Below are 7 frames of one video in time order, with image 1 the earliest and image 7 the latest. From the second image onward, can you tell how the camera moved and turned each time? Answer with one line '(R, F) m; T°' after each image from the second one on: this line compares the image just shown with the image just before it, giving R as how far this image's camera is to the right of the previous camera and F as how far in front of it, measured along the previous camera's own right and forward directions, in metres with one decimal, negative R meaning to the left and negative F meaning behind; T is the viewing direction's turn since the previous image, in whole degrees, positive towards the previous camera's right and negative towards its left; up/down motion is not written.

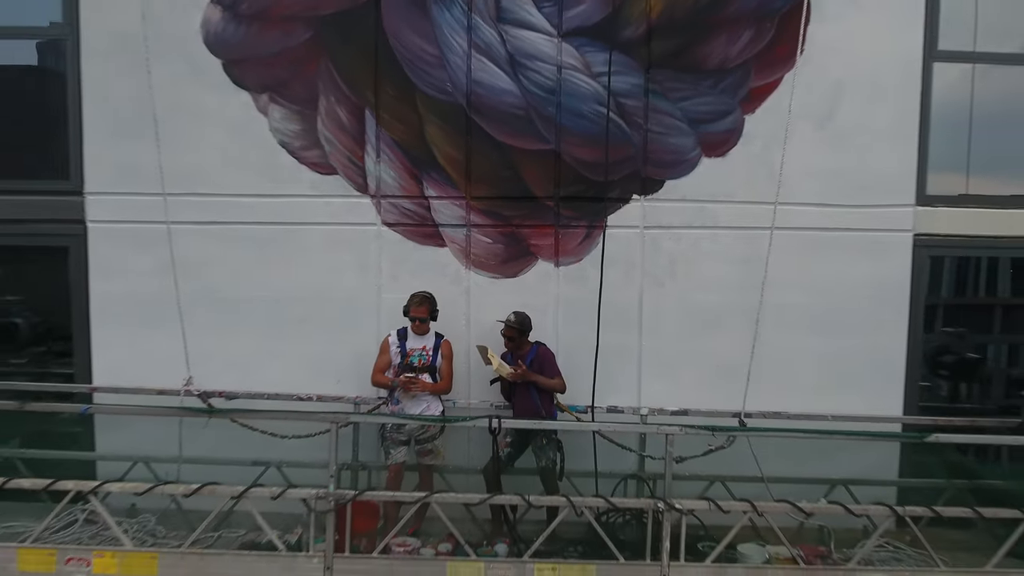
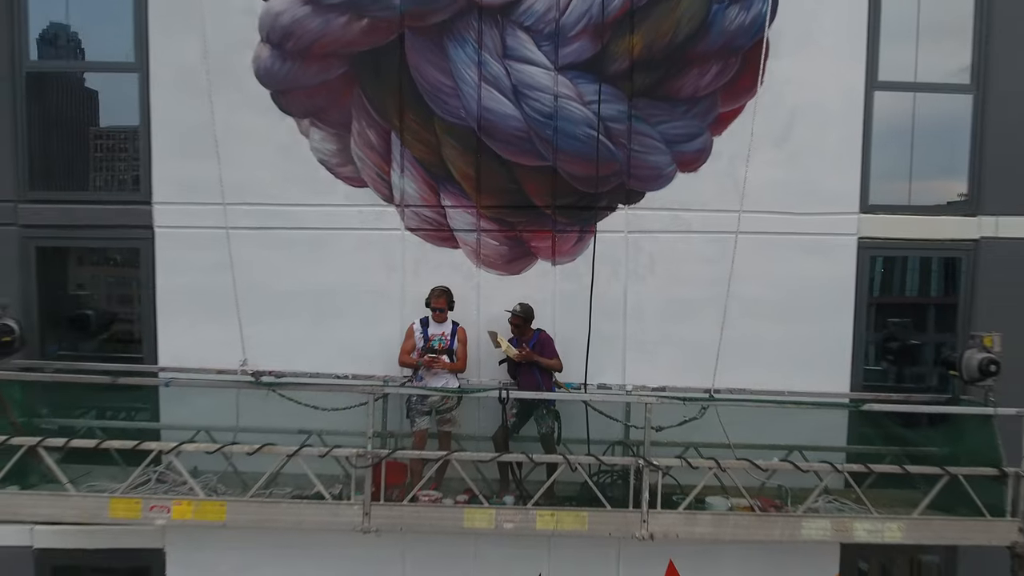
(-0.1, -0.7) m; 0°
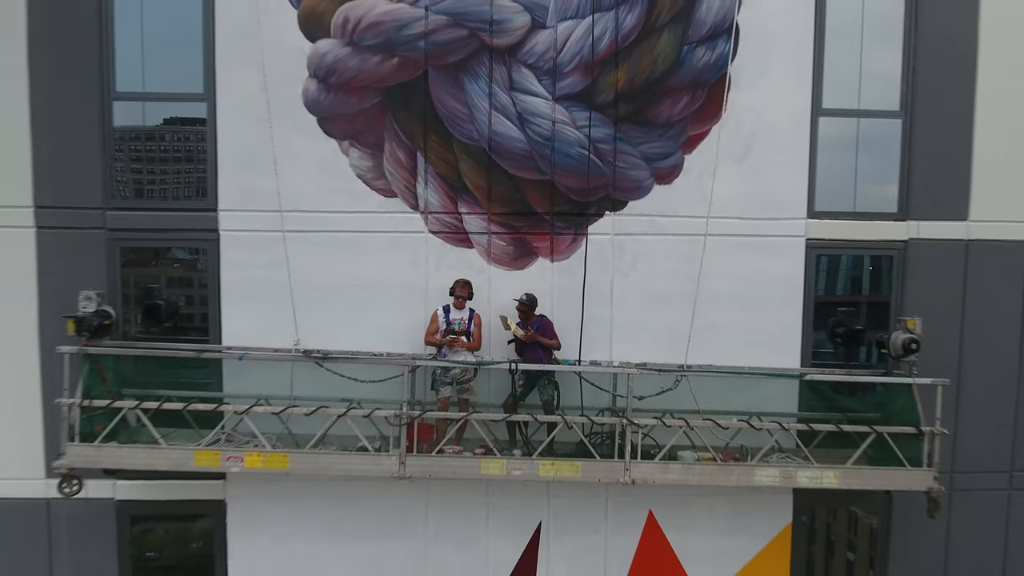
(-0.1, -0.9) m; +1°
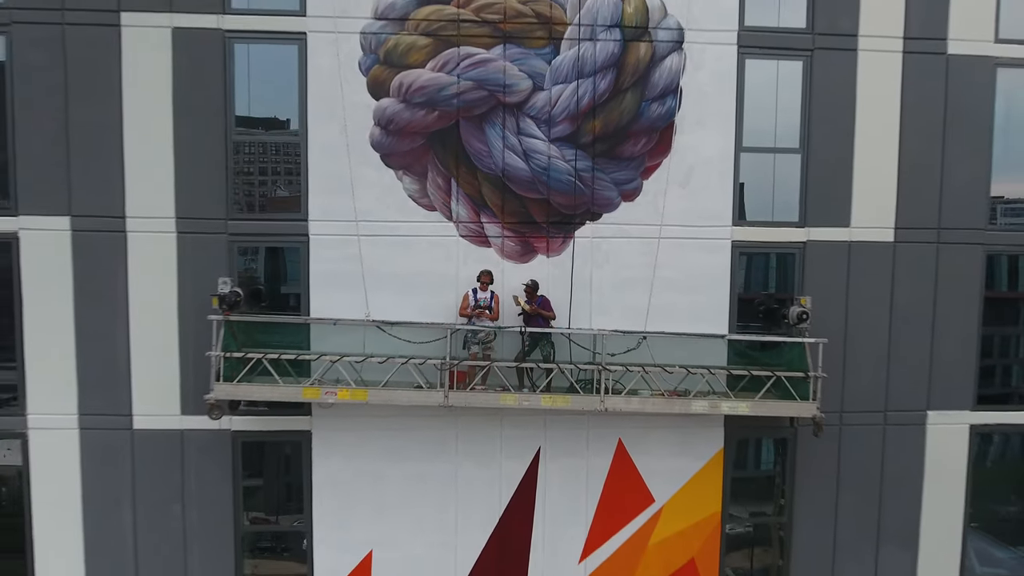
(-0.2, -2.2) m; +1°
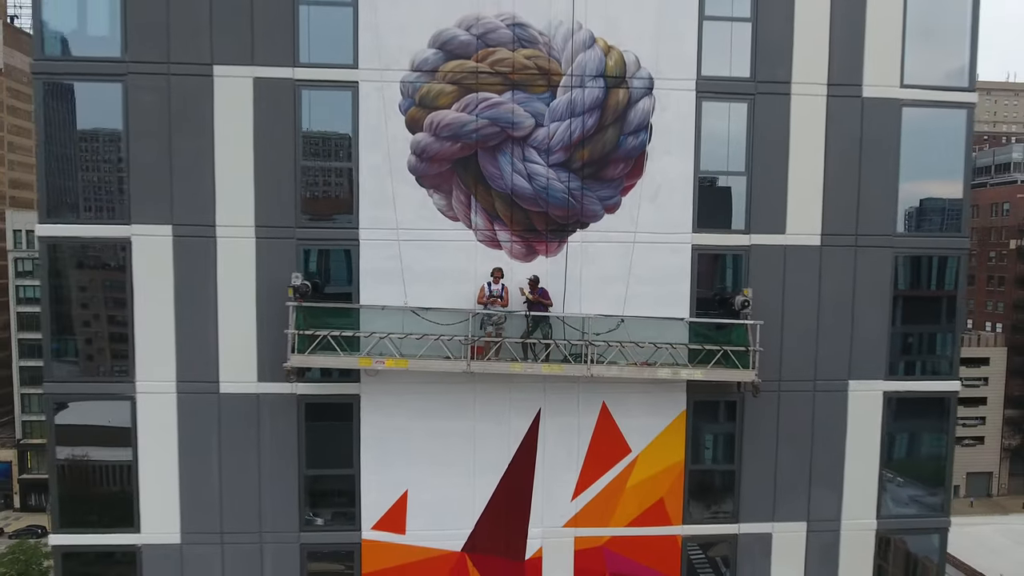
(-0.2, -2.1) m; +1°
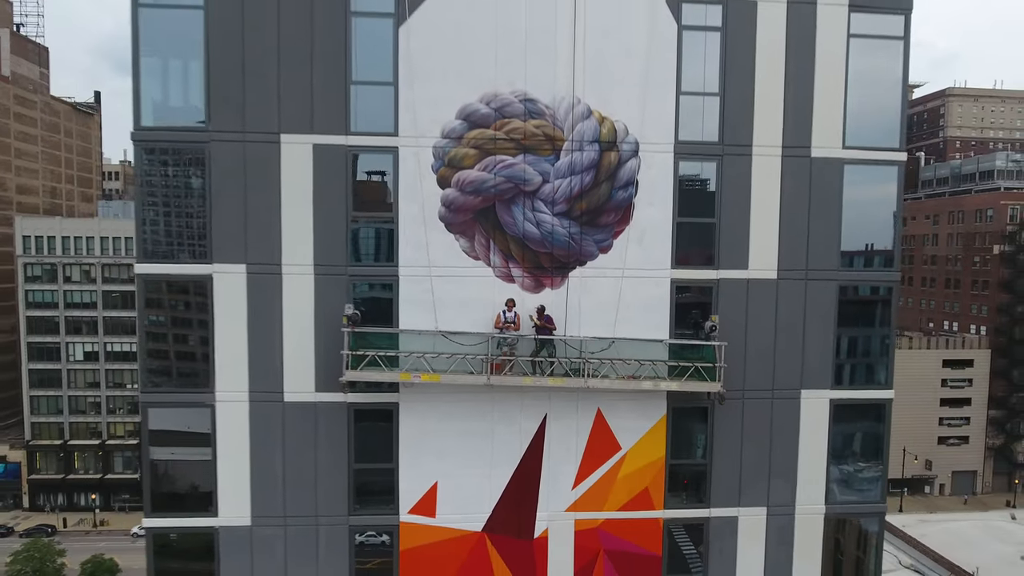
(-0.3, -2.2) m; 0°
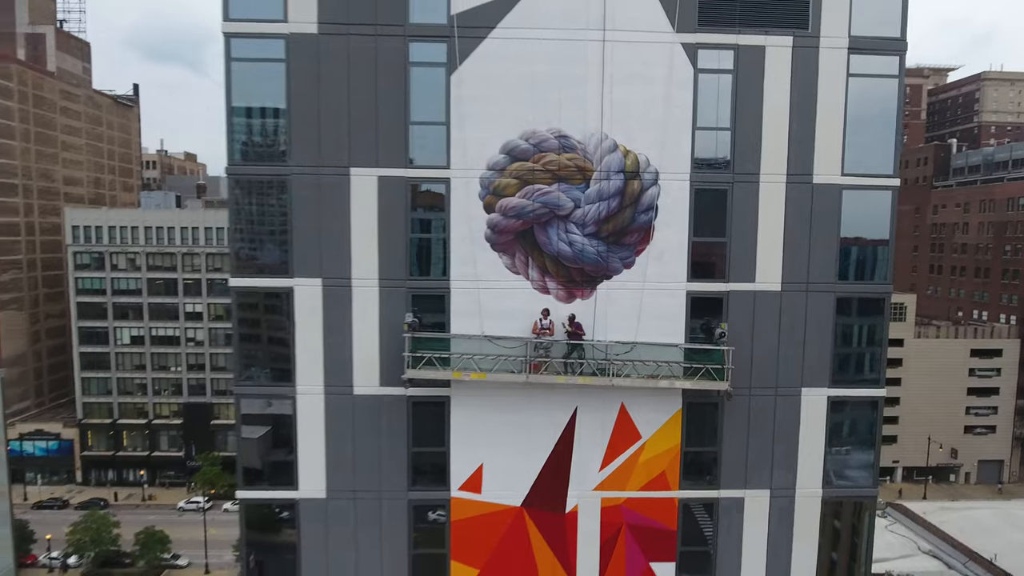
(-0.2, -1.9) m; -2°
